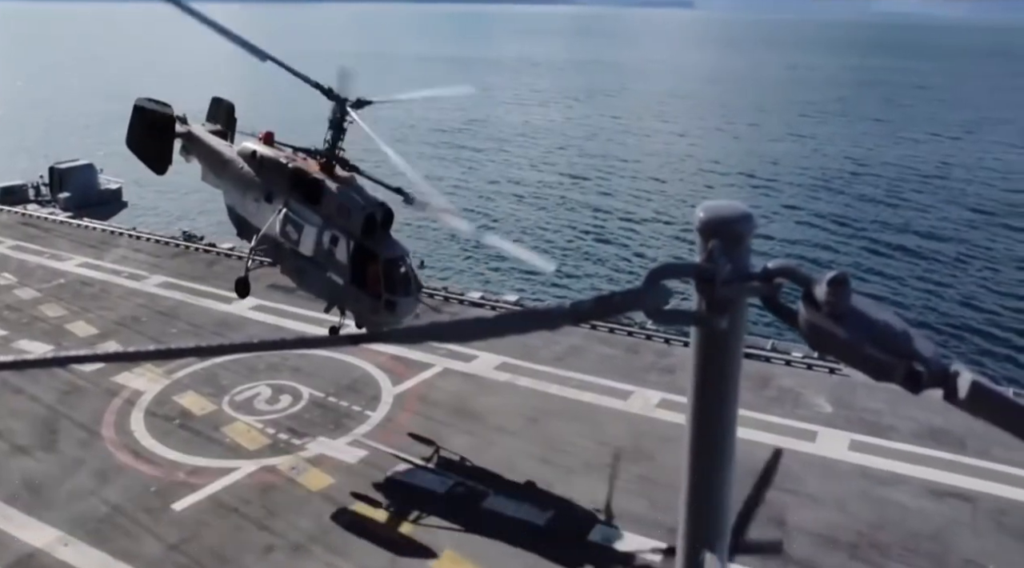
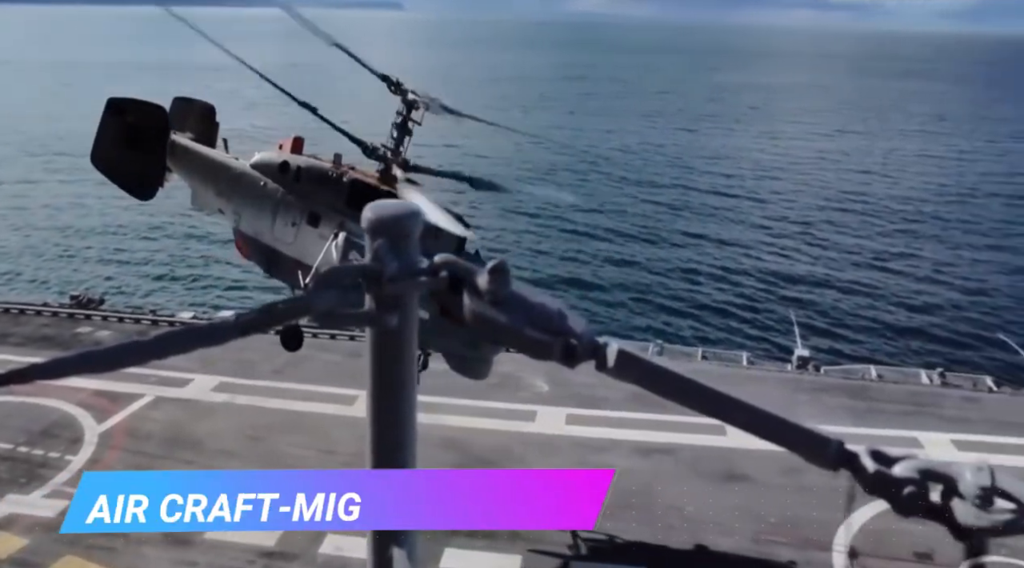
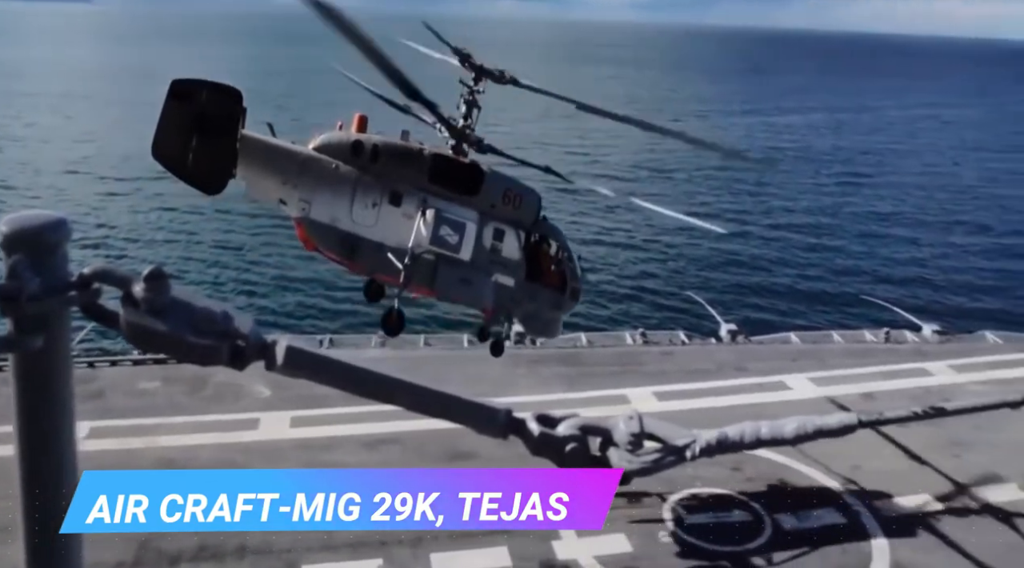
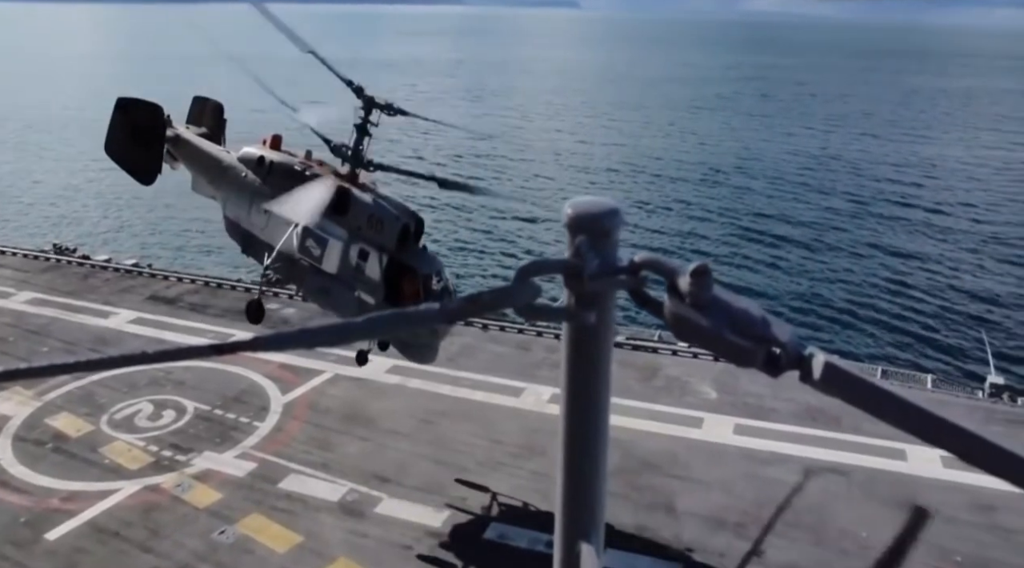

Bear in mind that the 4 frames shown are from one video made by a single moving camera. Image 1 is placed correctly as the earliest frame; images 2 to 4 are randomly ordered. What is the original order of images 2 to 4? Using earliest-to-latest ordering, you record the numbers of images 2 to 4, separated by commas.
4, 2, 3
